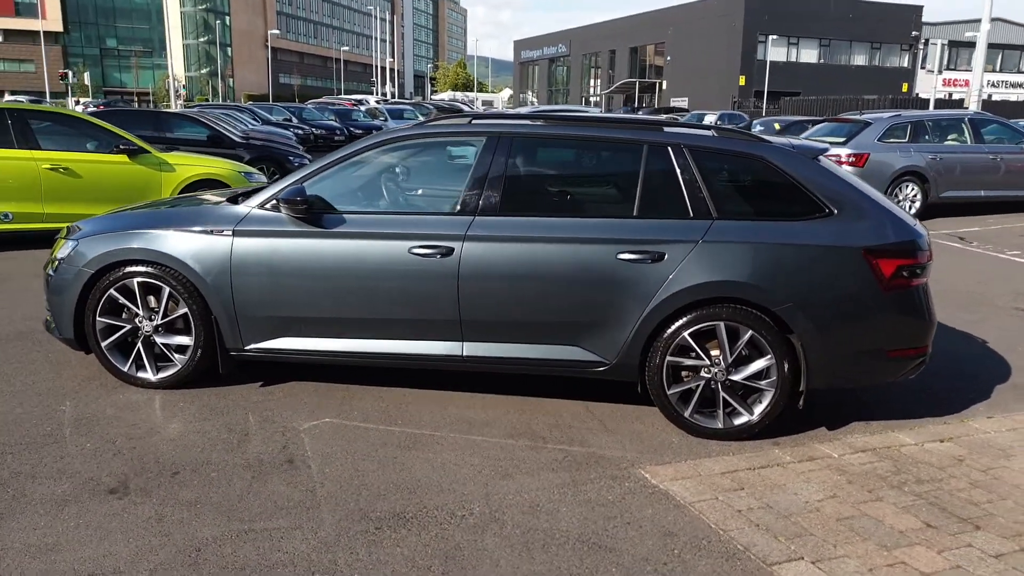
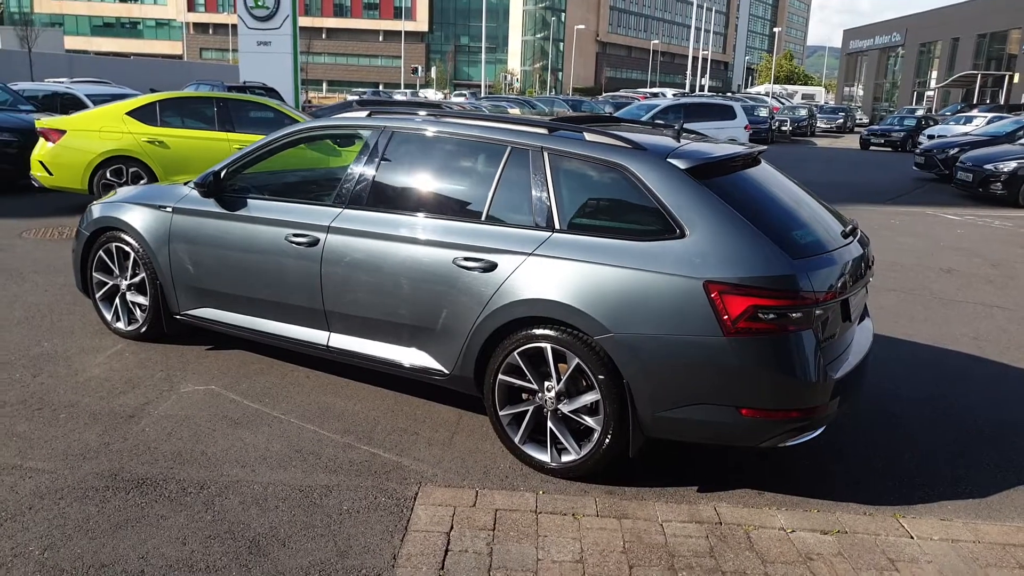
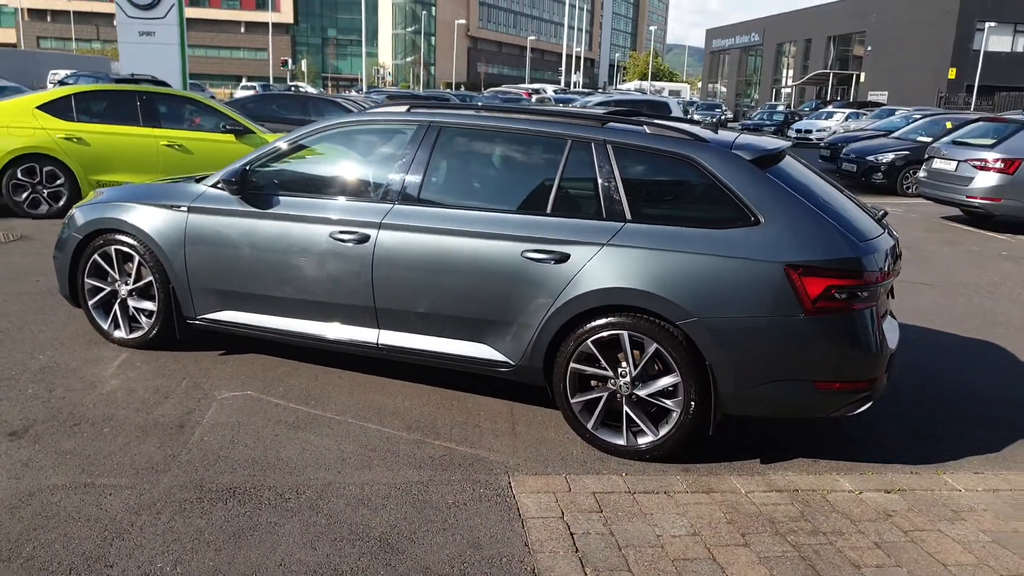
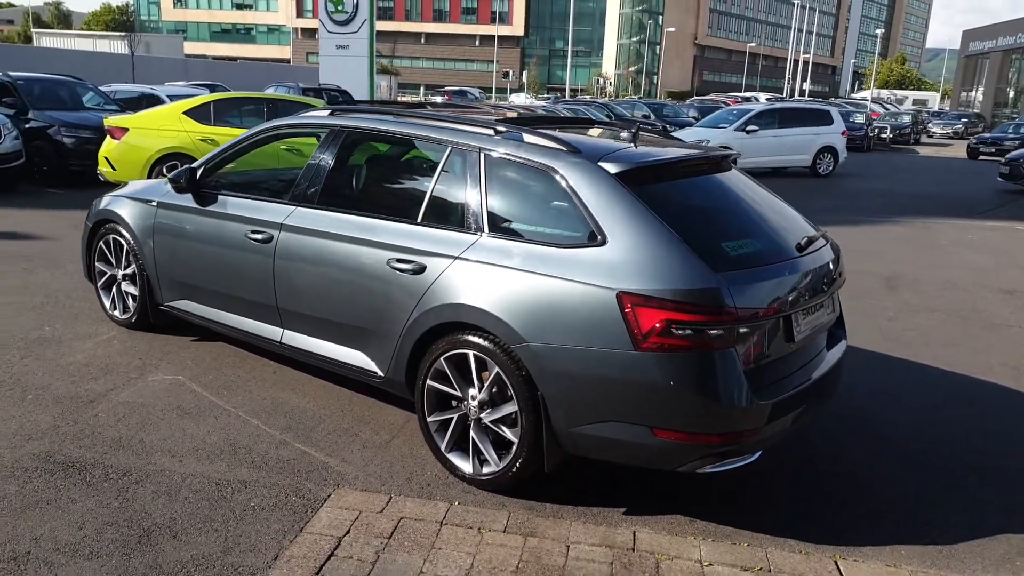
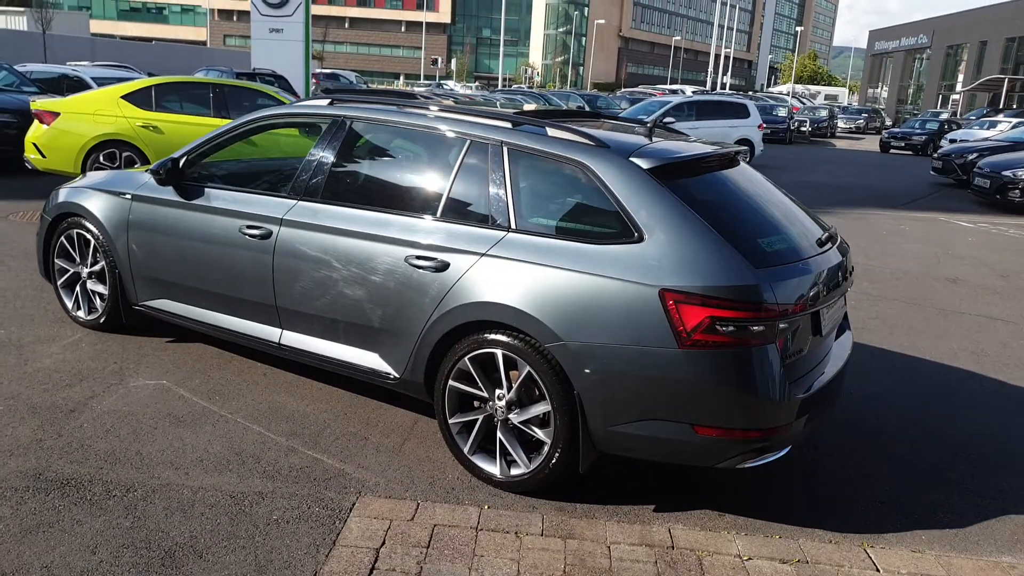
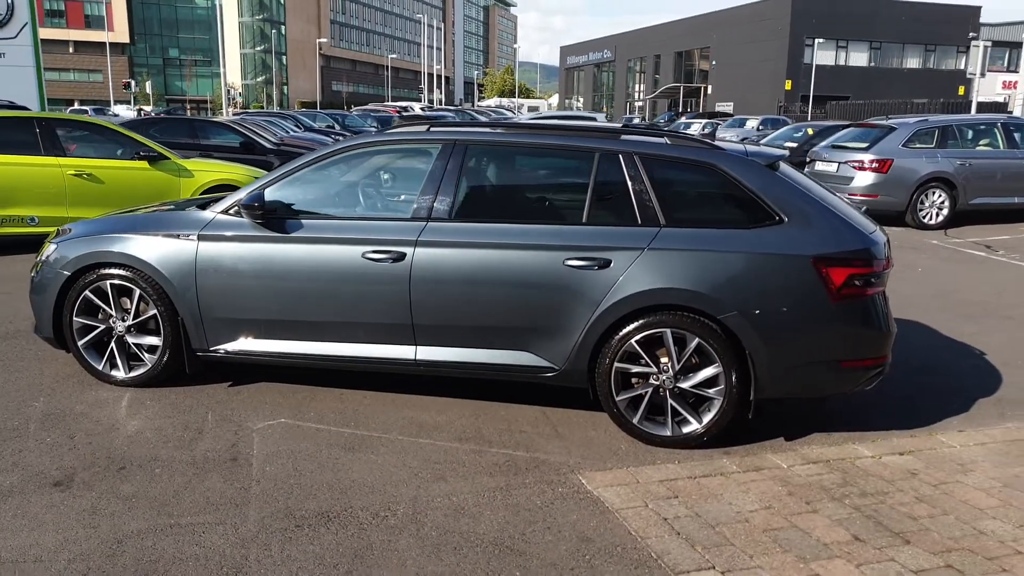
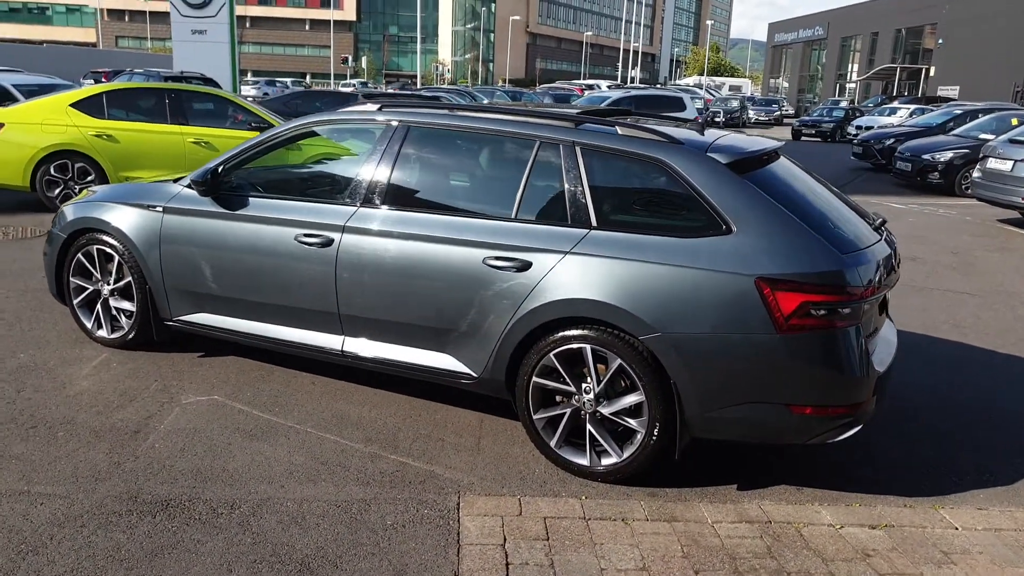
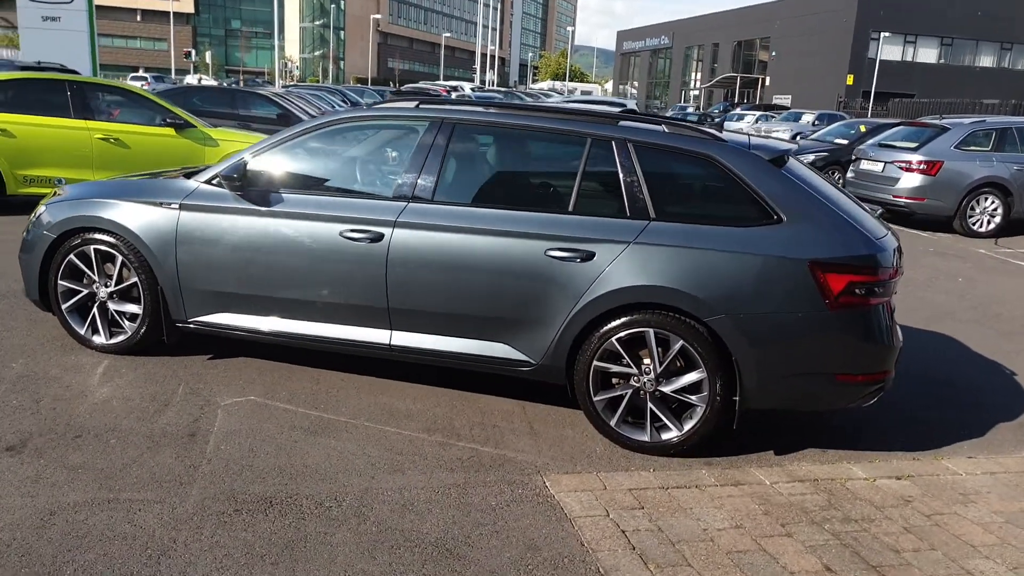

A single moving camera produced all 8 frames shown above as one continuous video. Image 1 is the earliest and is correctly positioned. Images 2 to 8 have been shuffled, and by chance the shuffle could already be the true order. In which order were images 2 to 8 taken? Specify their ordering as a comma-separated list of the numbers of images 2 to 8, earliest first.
6, 8, 3, 7, 2, 5, 4
